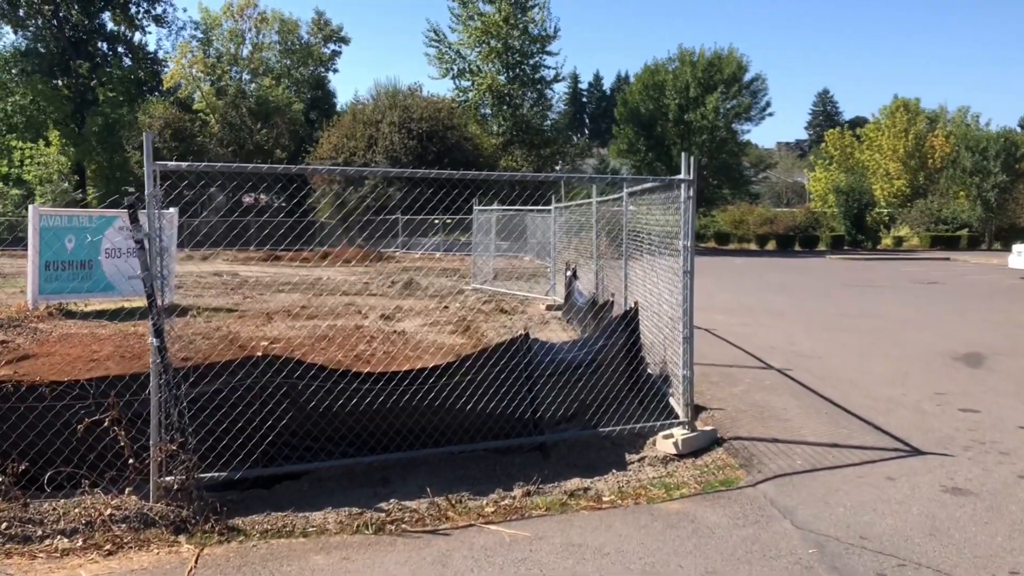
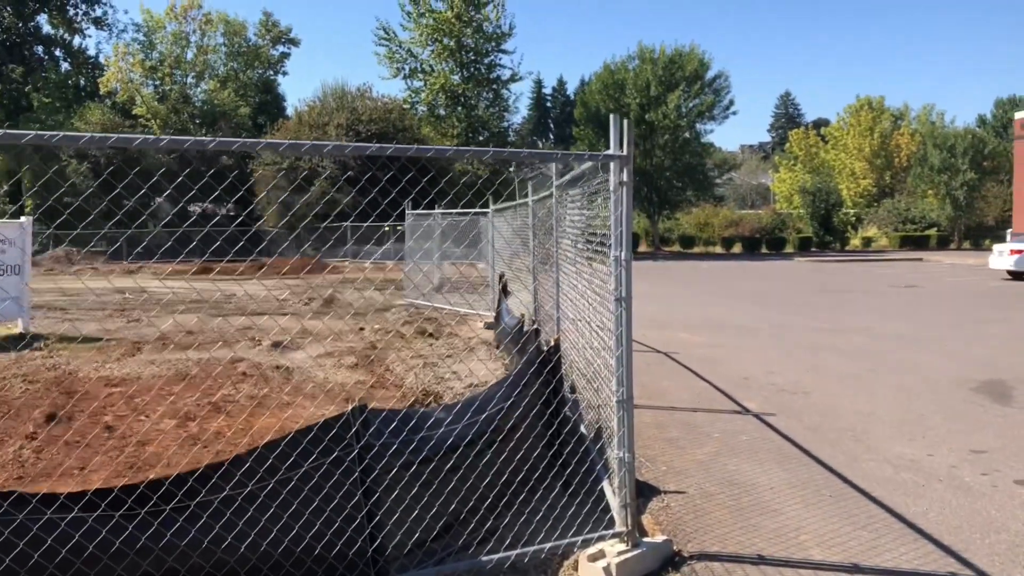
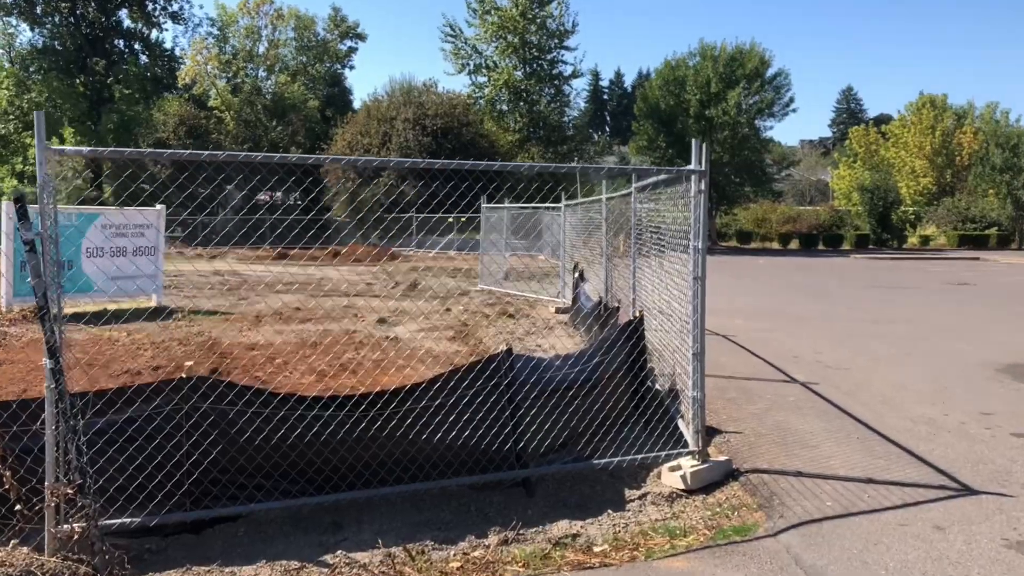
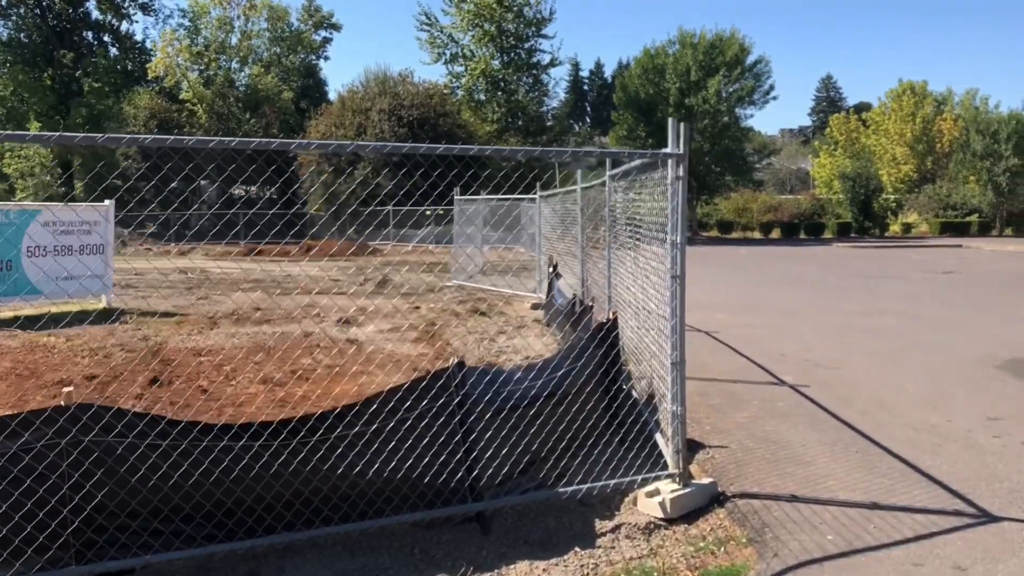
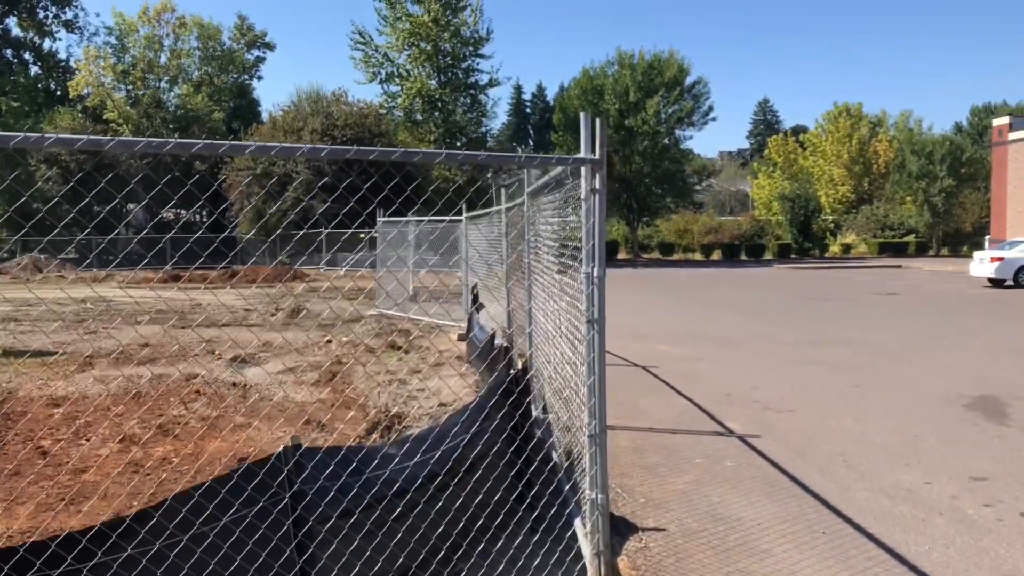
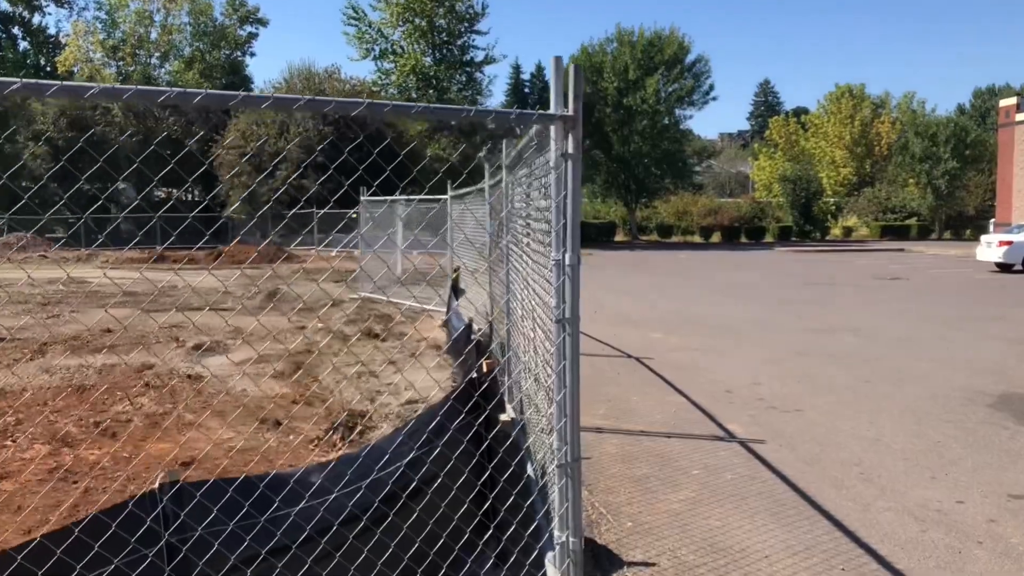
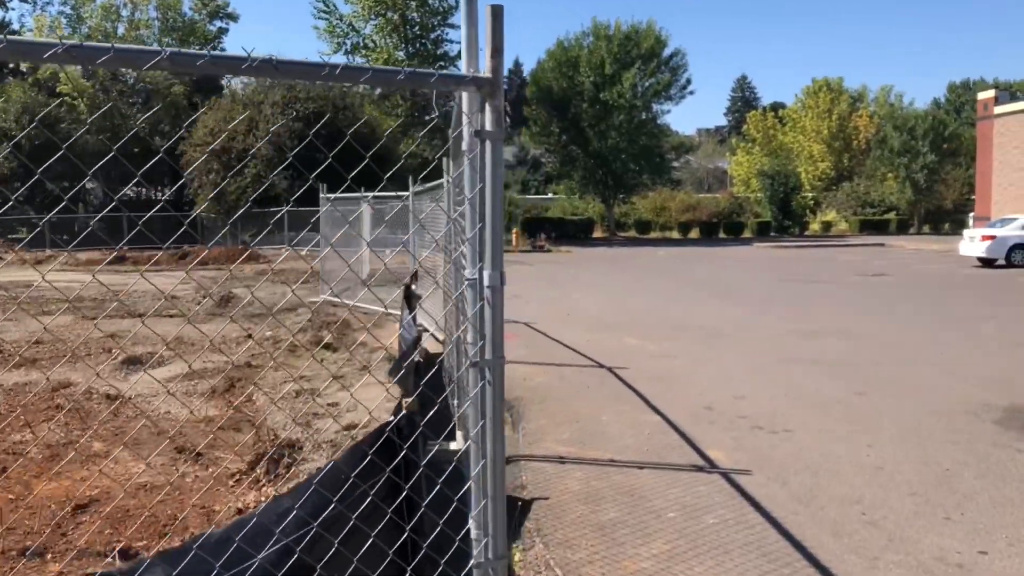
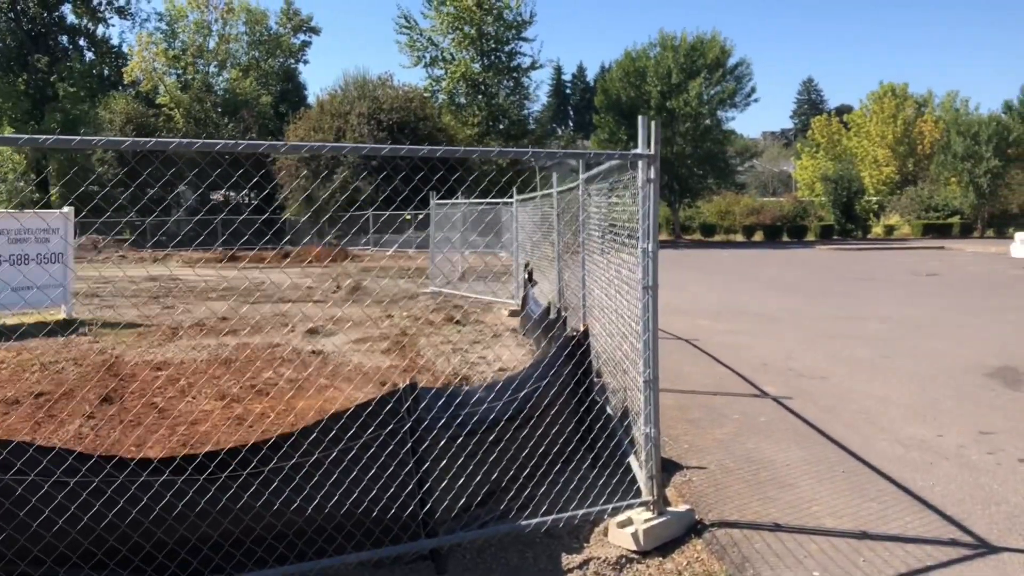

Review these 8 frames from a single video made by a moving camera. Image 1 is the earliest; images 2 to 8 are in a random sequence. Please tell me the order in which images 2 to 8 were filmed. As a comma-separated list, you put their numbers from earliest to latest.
3, 4, 8, 2, 5, 6, 7
